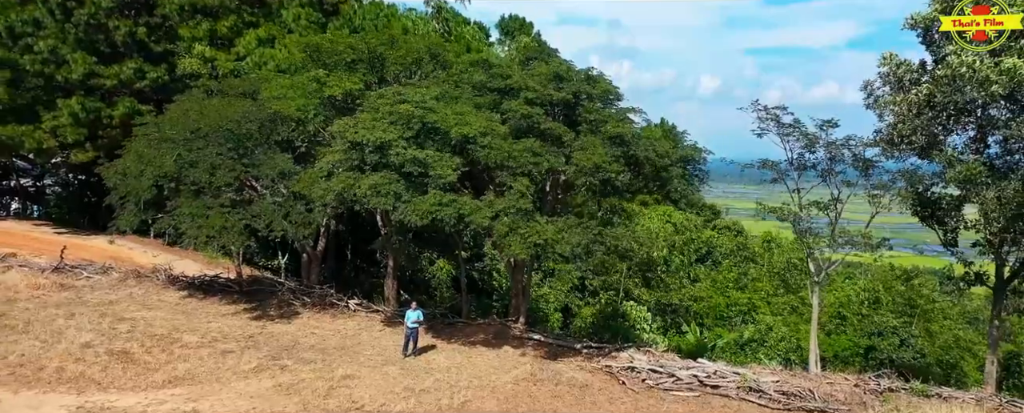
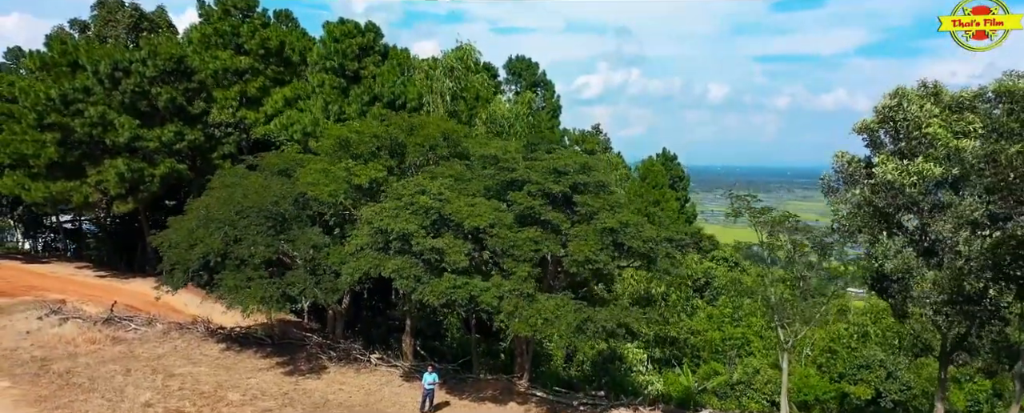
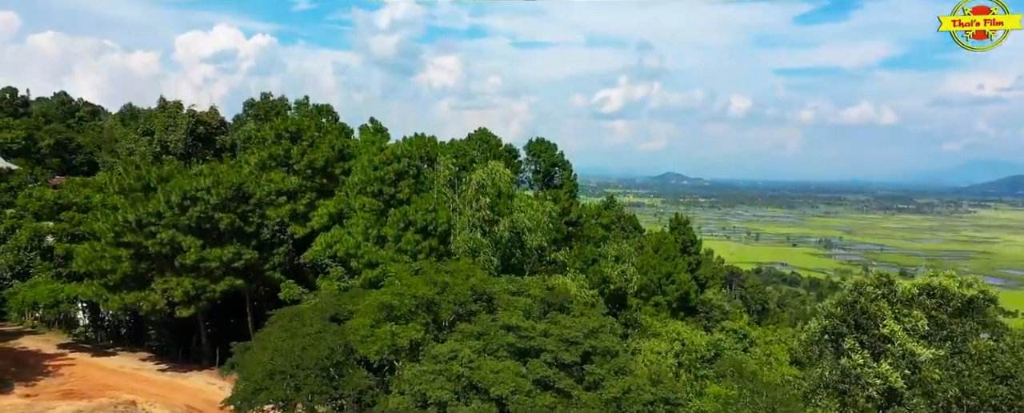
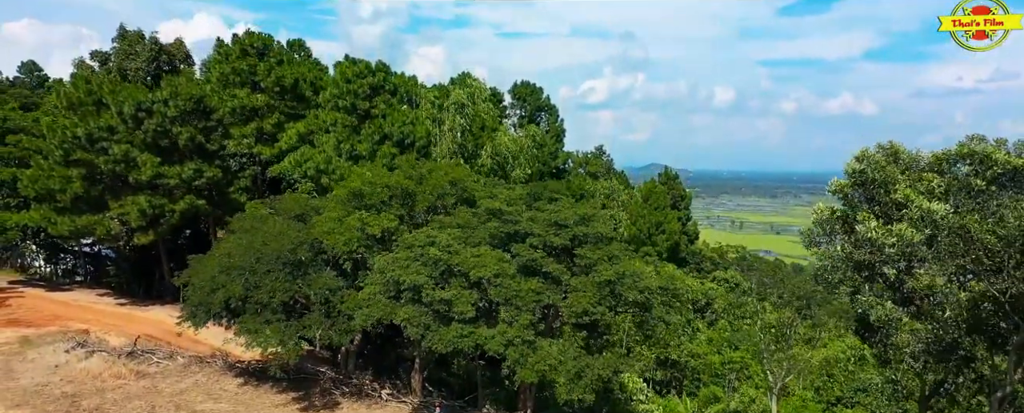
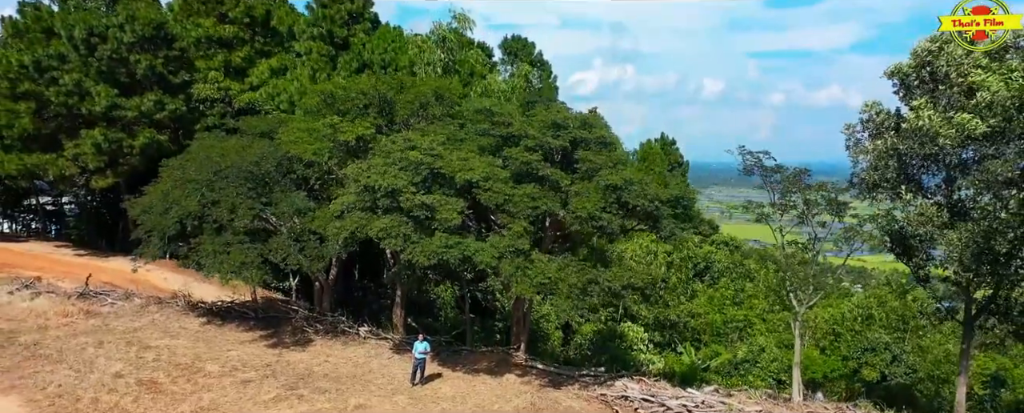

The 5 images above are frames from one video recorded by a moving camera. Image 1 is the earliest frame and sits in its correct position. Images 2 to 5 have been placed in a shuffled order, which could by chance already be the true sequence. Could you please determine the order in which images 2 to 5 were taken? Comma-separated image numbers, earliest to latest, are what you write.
5, 2, 4, 3
